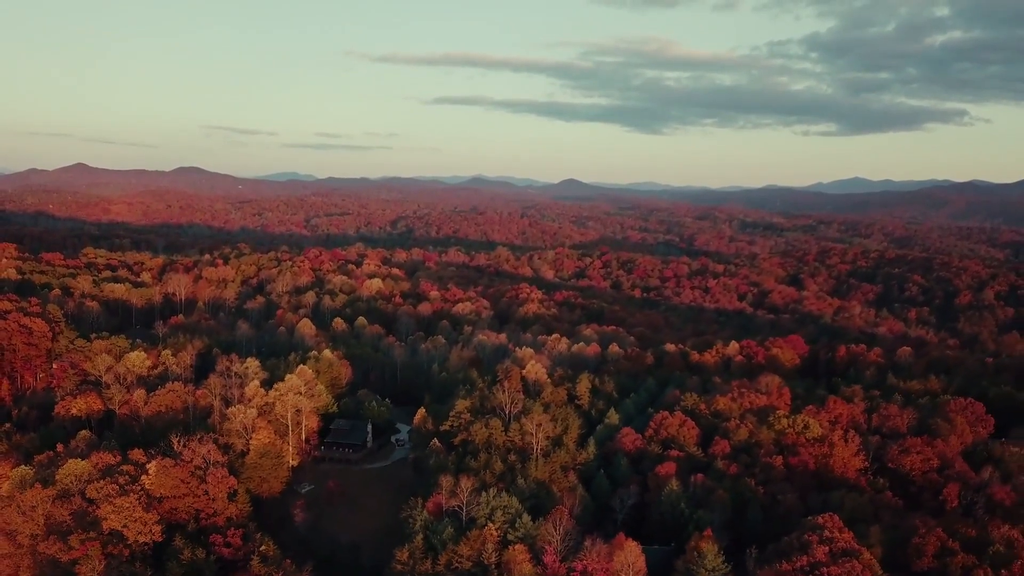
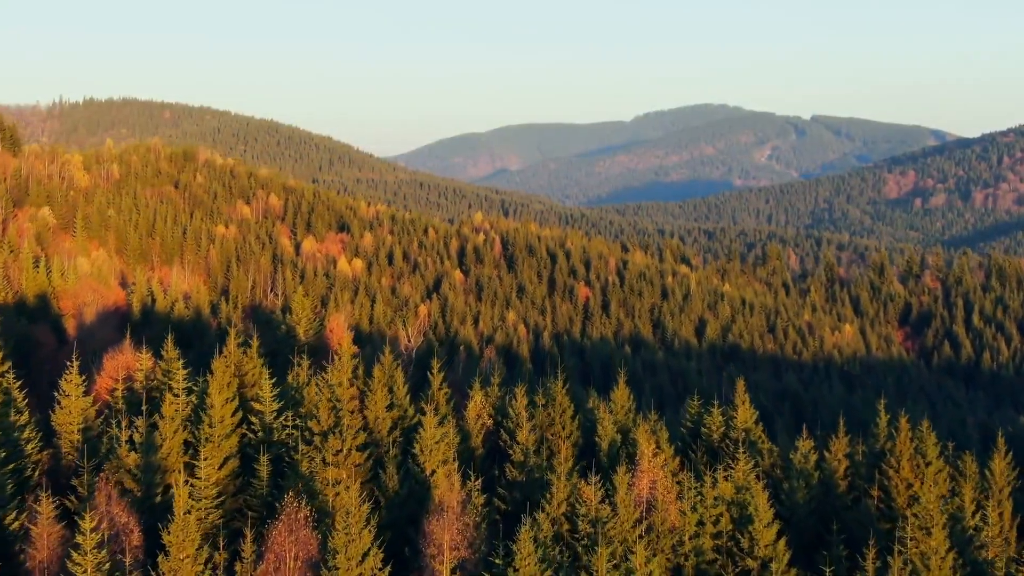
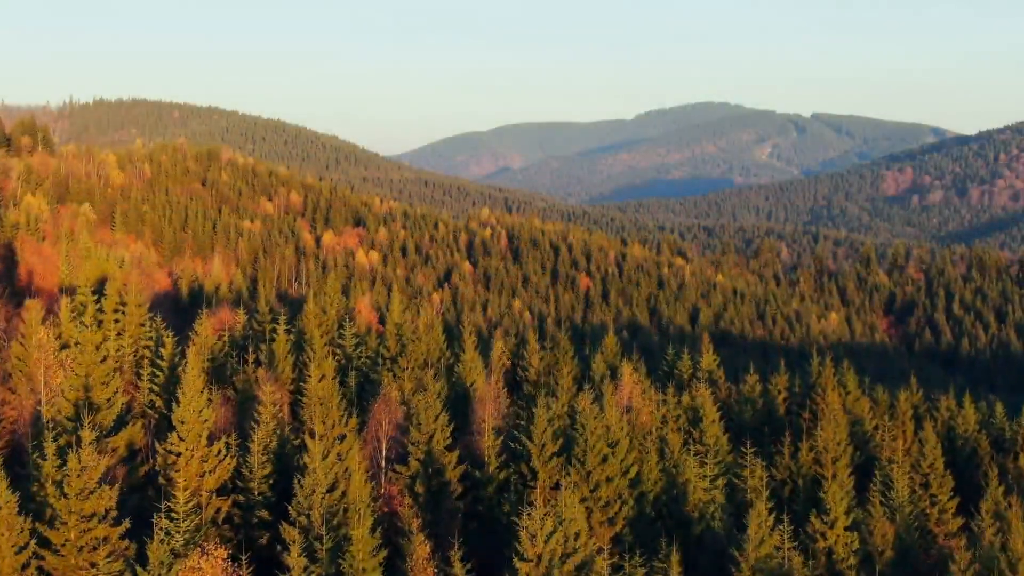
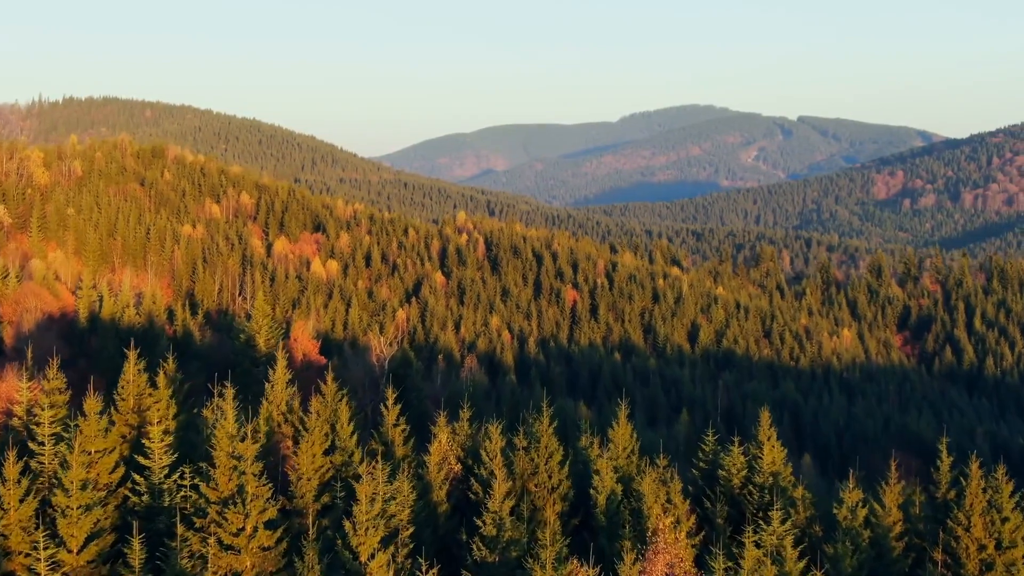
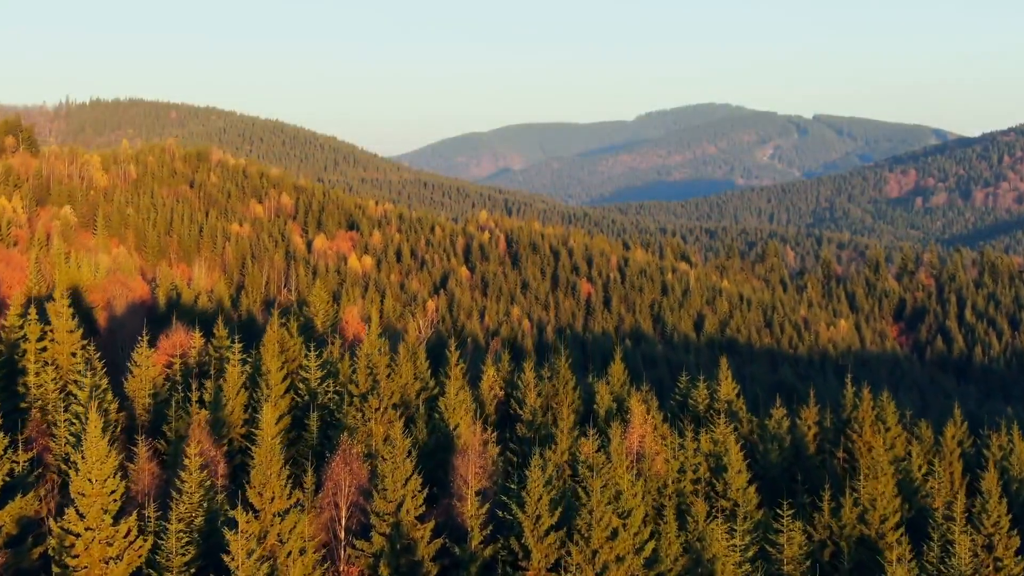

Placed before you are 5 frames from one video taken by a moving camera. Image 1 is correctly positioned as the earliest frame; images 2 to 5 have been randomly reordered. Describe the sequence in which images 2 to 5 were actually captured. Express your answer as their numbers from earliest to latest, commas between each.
3, 5, 2, 4
